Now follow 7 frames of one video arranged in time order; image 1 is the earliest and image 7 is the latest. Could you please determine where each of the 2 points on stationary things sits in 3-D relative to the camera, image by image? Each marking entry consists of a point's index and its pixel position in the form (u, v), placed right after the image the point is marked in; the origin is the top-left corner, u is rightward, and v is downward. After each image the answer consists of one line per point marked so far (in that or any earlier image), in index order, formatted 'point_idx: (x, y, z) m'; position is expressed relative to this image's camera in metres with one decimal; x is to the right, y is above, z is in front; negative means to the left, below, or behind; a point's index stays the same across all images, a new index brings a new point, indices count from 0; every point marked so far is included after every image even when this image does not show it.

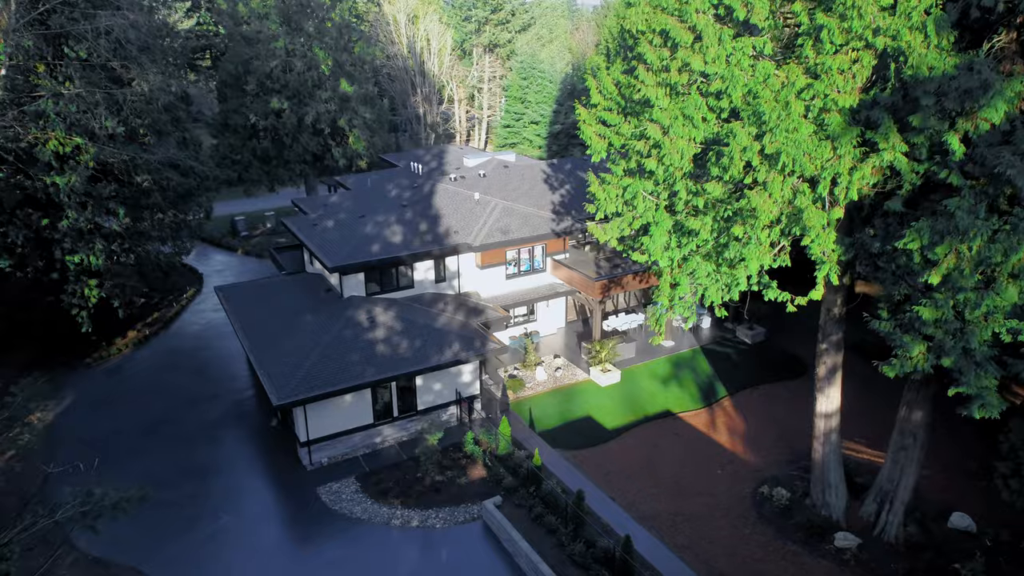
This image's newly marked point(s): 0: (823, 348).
0: (+8.7, -1.7, +18.6) m
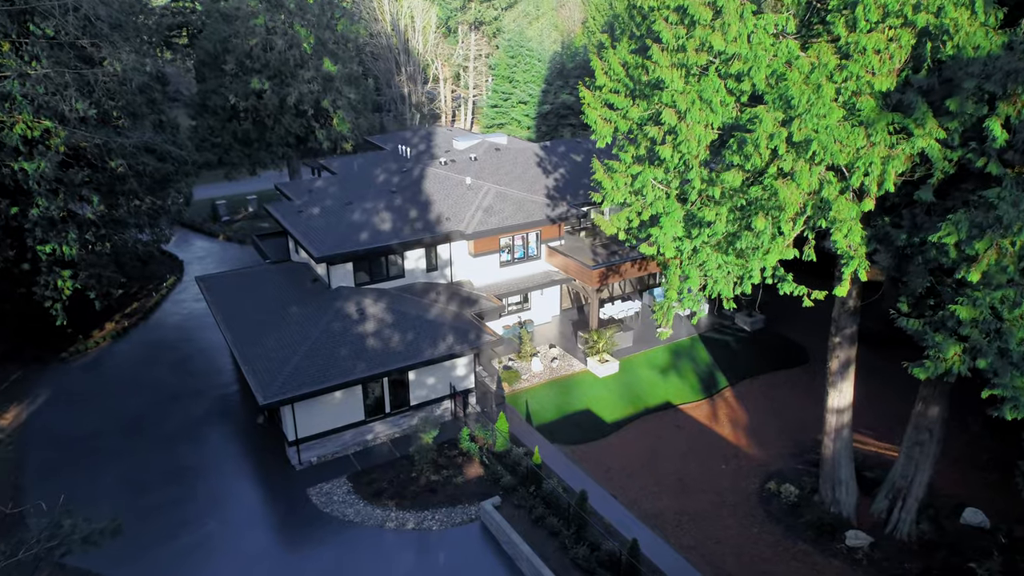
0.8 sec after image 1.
0: (+8.7, -1.5, +17.9) m
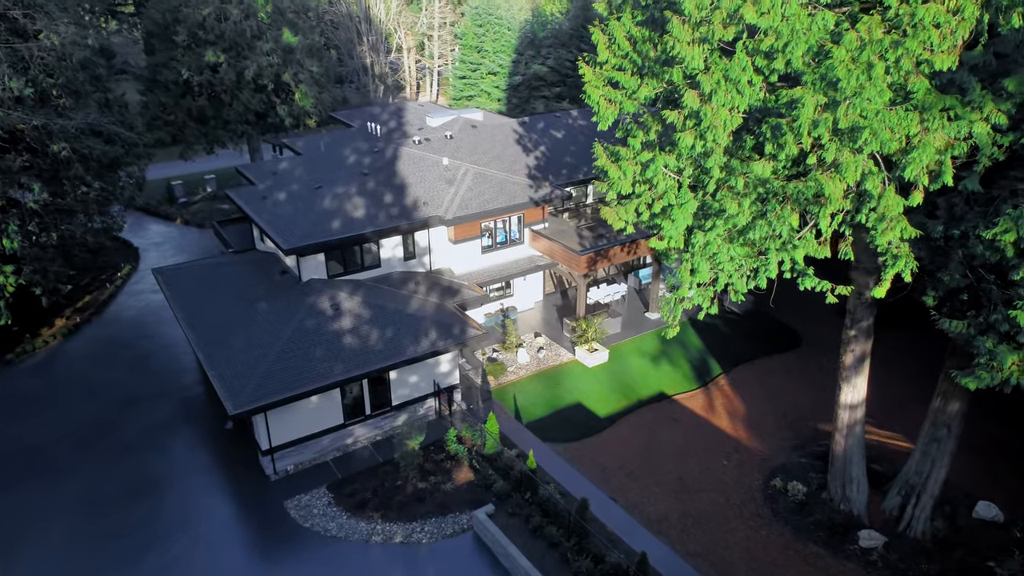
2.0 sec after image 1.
0: (+8.6, -1.2, +16.8) m
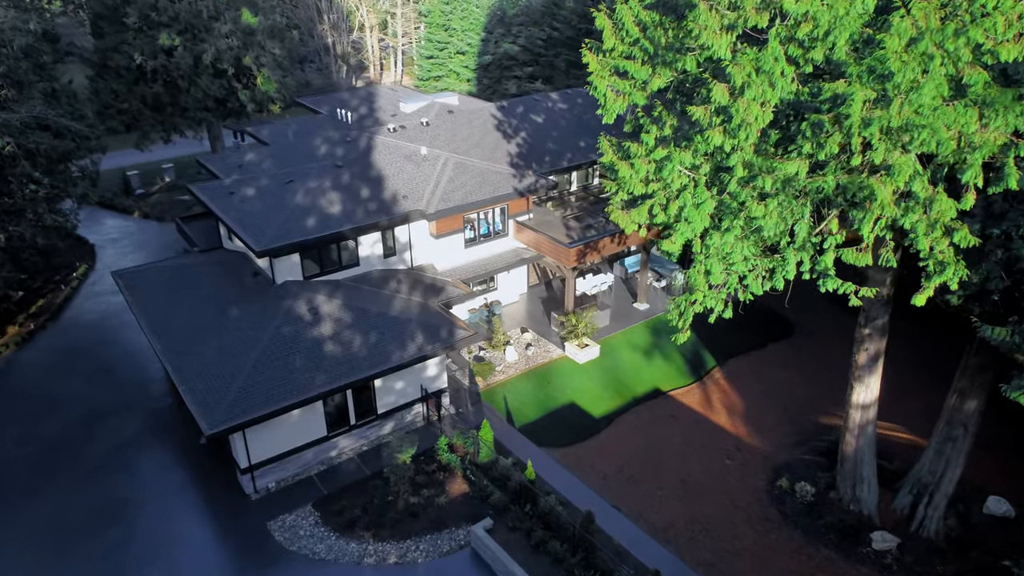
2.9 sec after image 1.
0: (+8.6, -1.1, +16.1) m
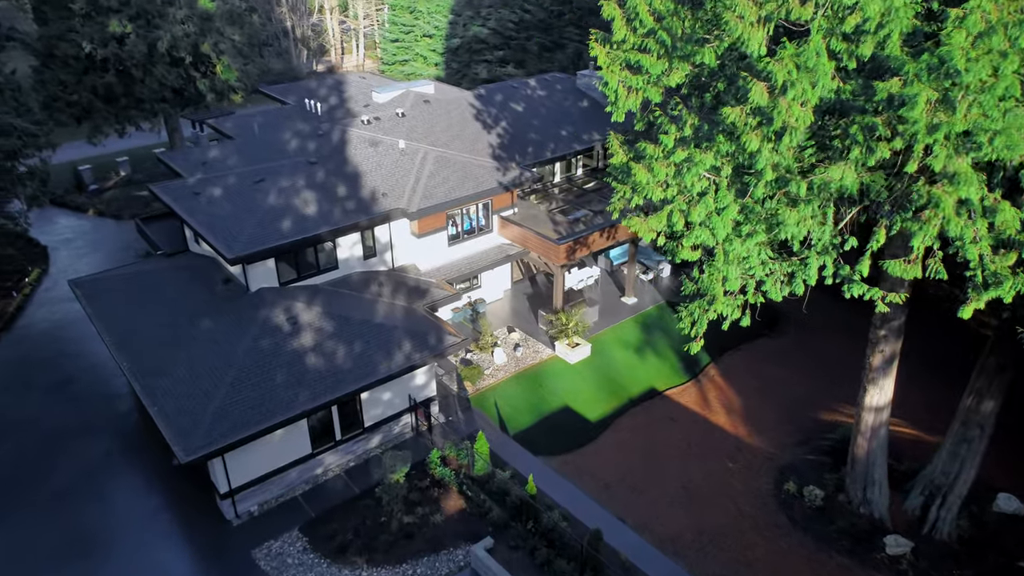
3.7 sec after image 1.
0: (+8.6, -1.1, +15.5) m
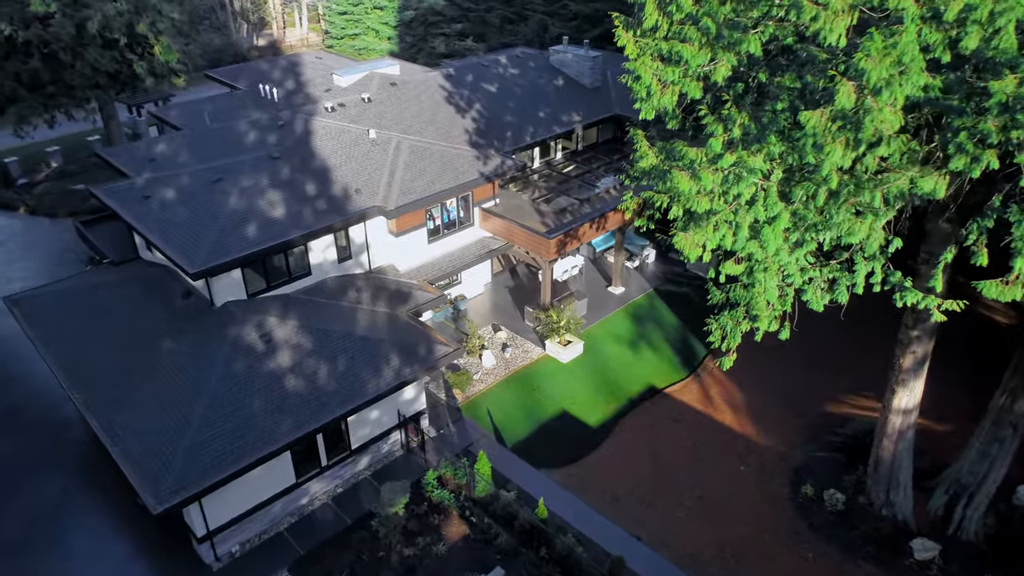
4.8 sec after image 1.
0: (+8.7, -1.0, +14.6) m
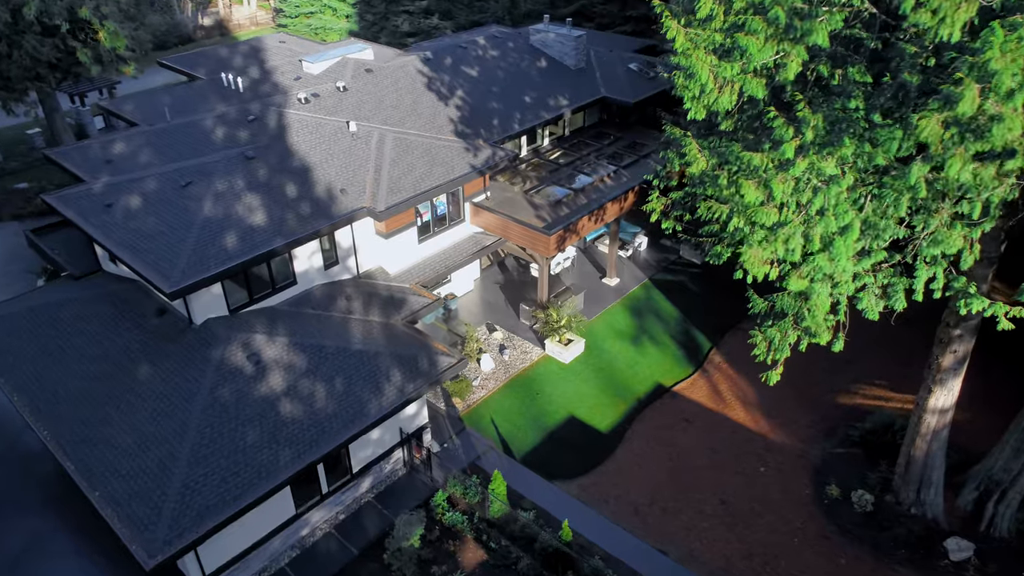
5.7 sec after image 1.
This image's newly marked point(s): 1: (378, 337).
0: (+9.2, -1.0, +13.9) m
1: (-3.7, -1.3, +18.3) m
